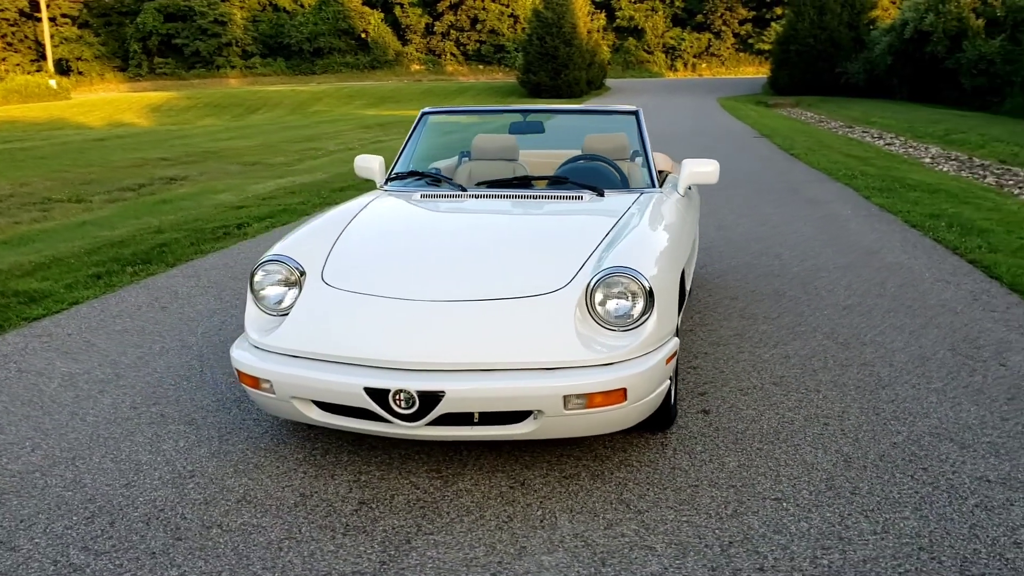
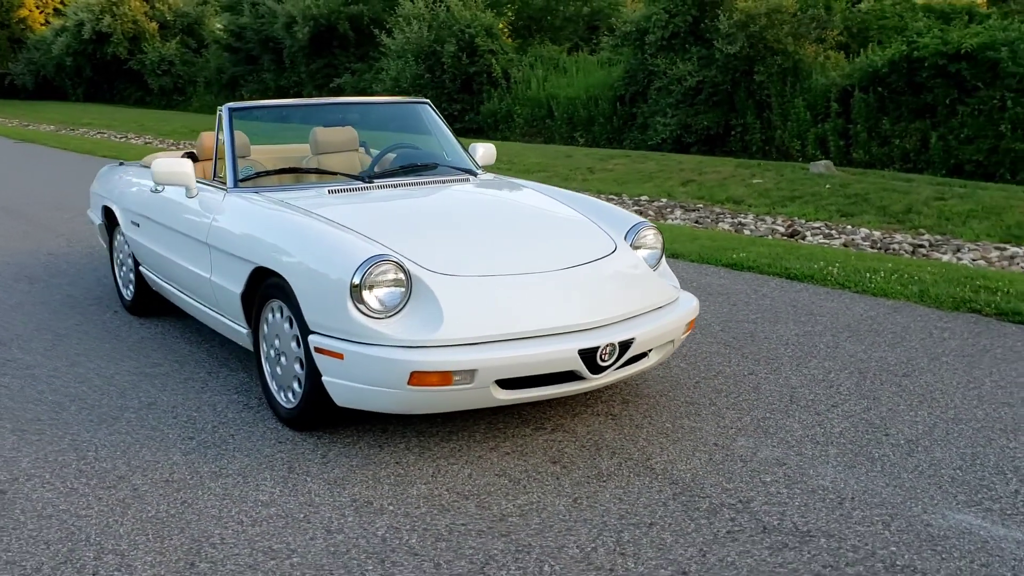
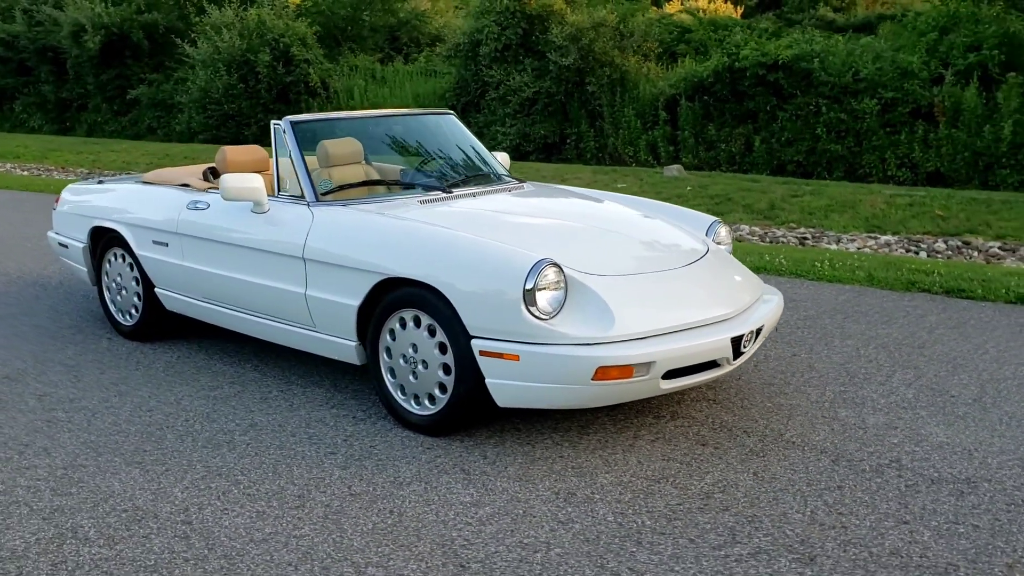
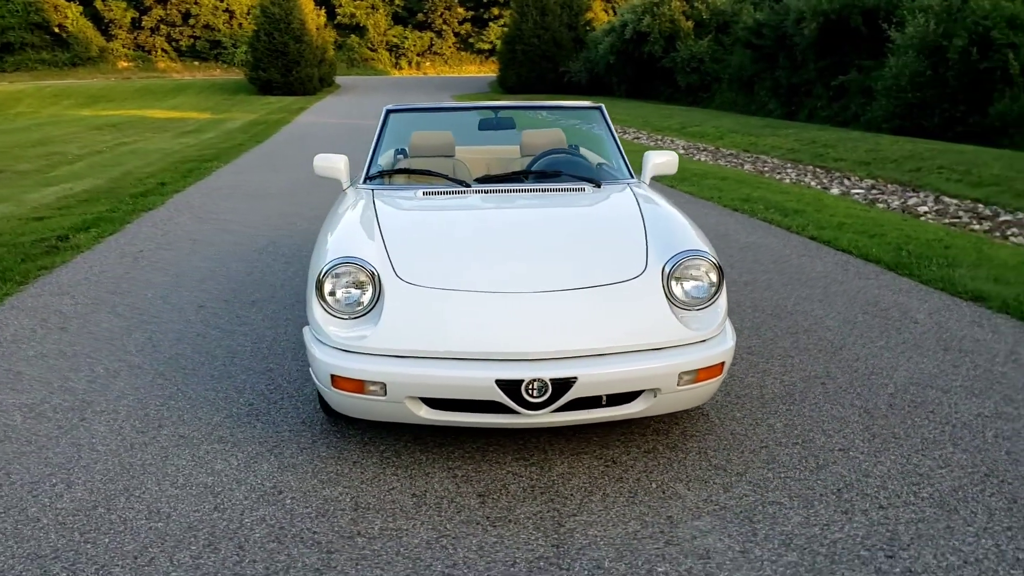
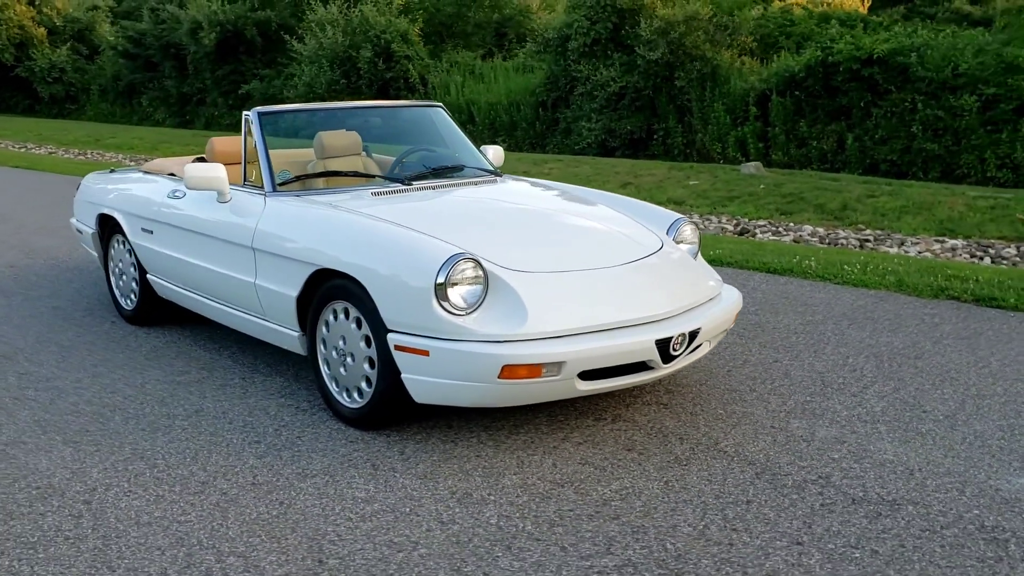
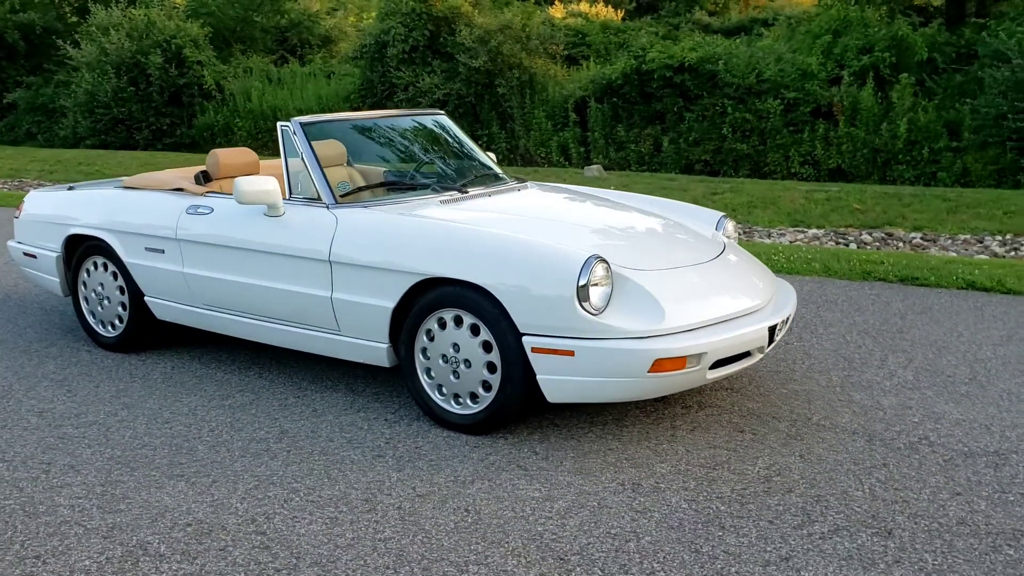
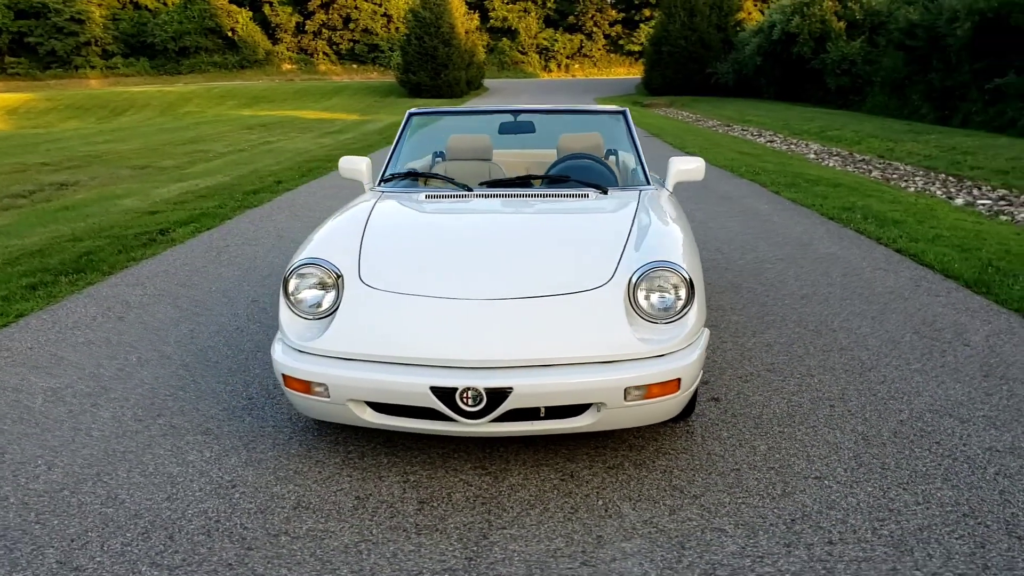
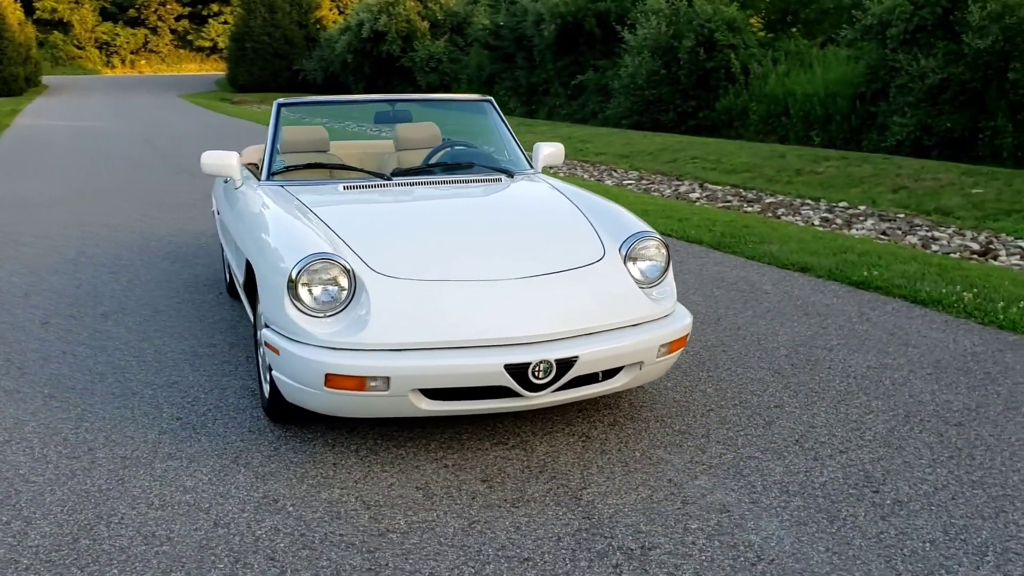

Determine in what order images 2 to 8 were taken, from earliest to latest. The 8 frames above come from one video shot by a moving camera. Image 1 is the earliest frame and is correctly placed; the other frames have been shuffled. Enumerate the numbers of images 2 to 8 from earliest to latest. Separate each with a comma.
7, 4, 8, 2, 5, 3, 6
